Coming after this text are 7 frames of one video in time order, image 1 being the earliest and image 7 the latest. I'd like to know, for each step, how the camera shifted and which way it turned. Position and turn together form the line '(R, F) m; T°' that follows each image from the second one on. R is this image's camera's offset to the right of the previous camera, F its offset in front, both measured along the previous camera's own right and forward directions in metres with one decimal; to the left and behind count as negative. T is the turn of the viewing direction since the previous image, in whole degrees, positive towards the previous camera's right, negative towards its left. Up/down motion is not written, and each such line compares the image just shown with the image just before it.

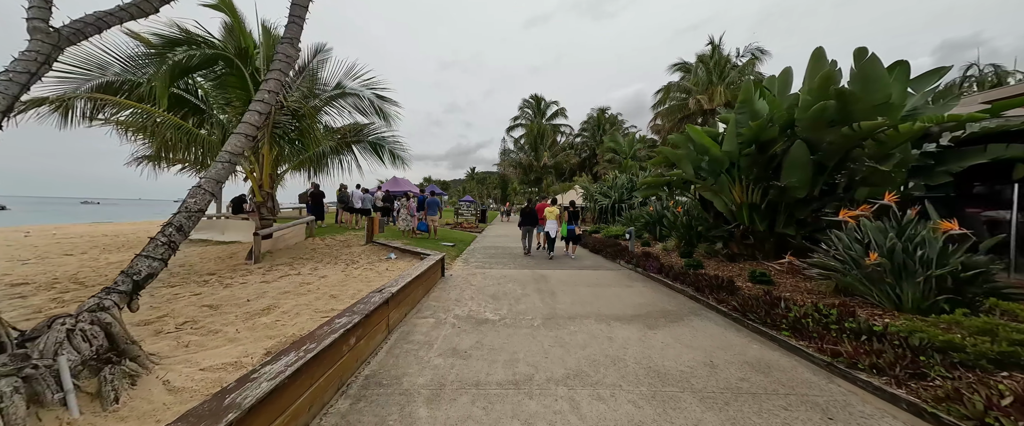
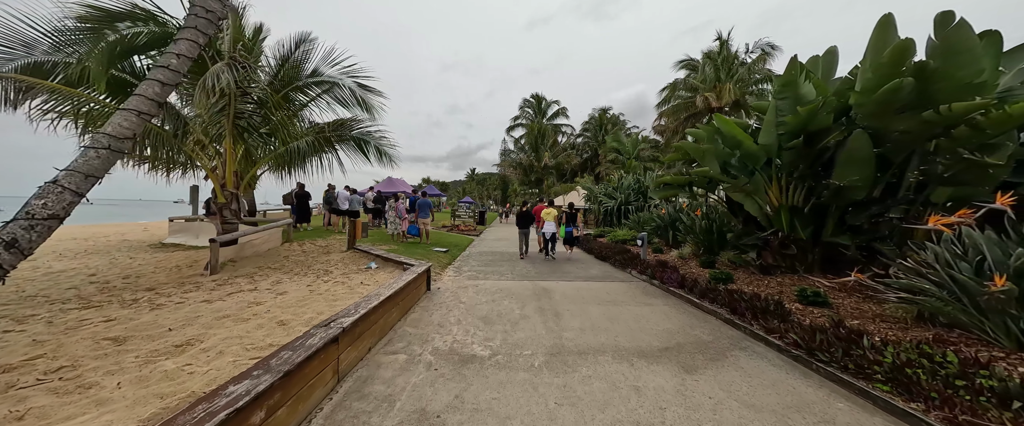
(+0.1, +0.9) m; 0°
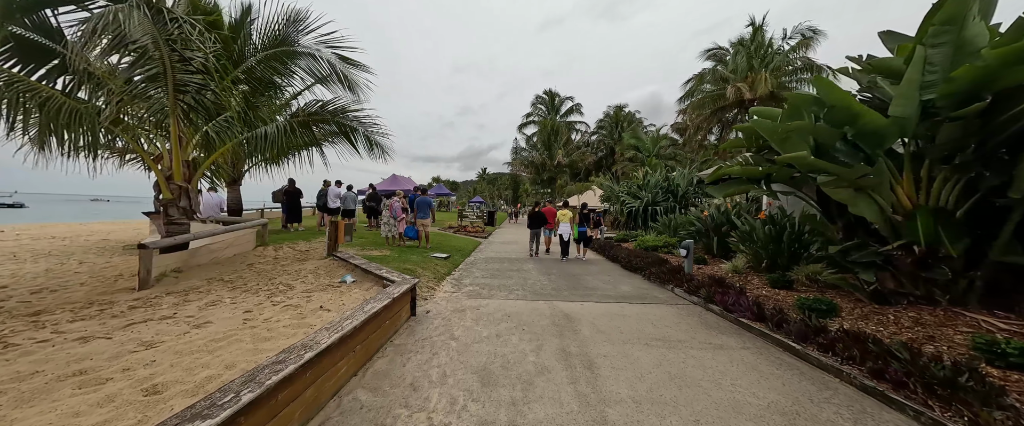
(0.0, +1.3) m; -2°
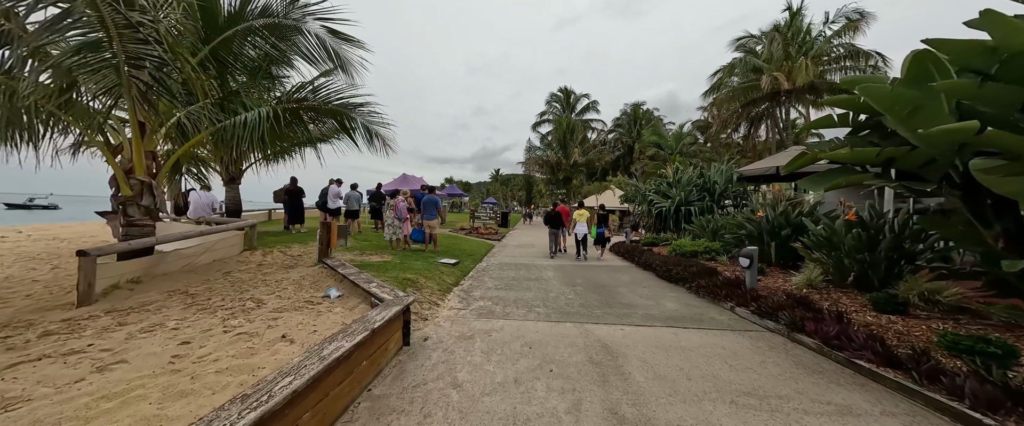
(-0.1, +1.0) m; -2°
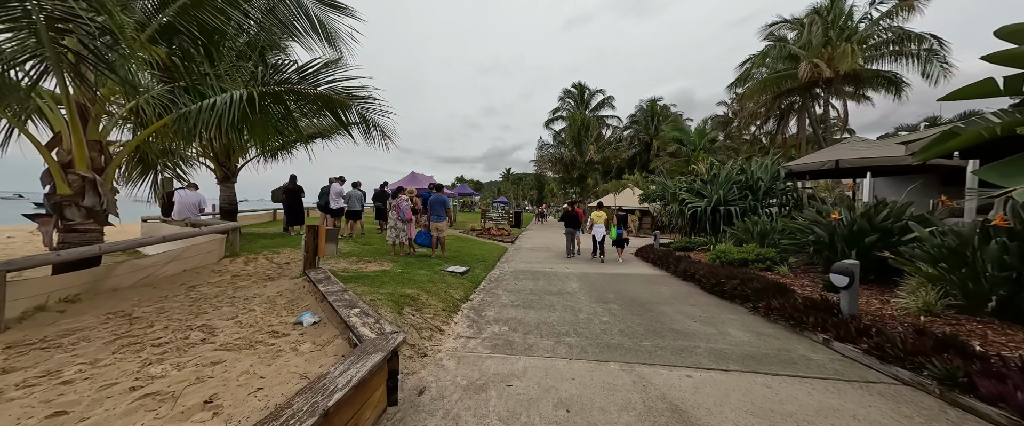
(-0.1, +0.9) m; -2°
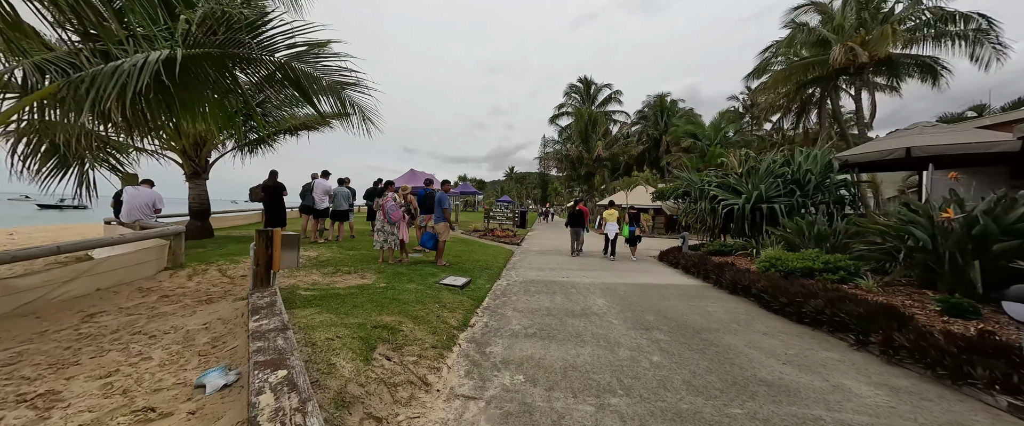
(-0.1, +1.1) m; -1°
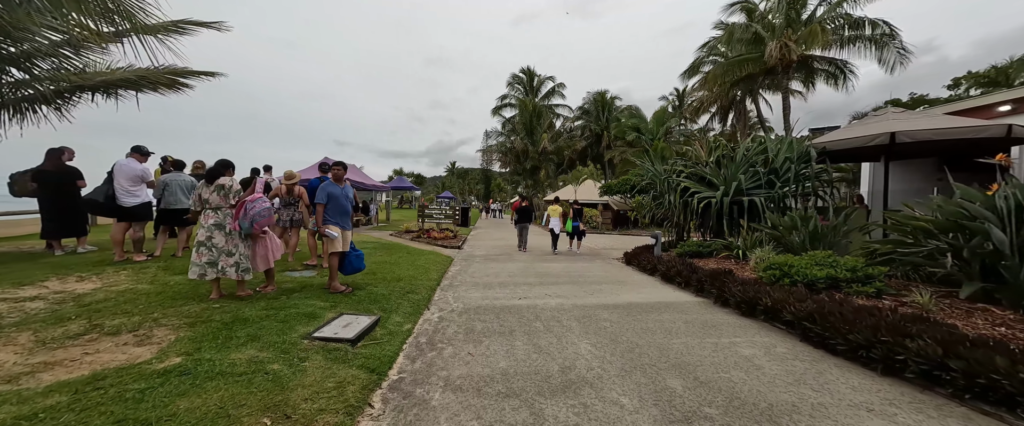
(+0.1, +1.9) m; +11°
